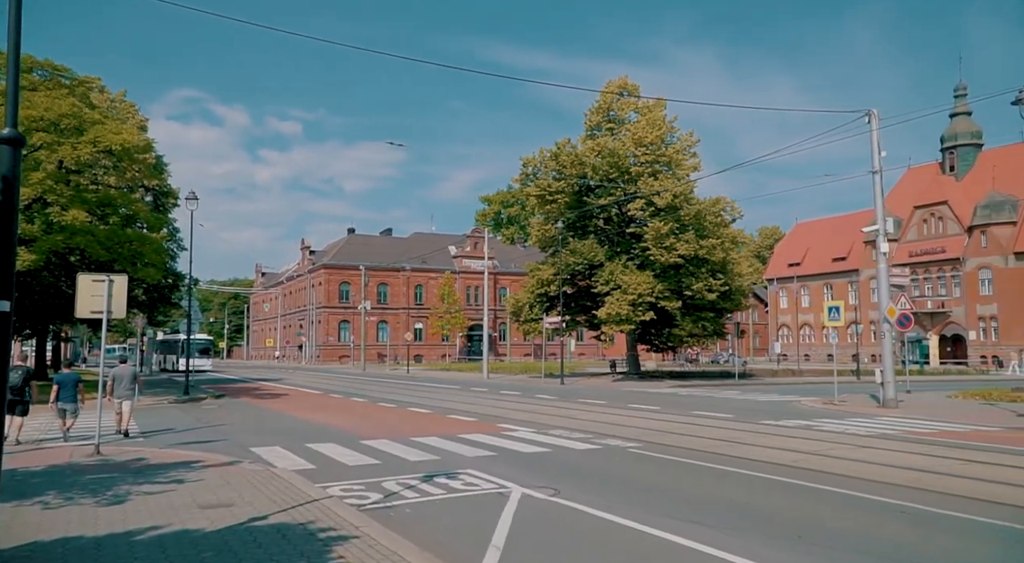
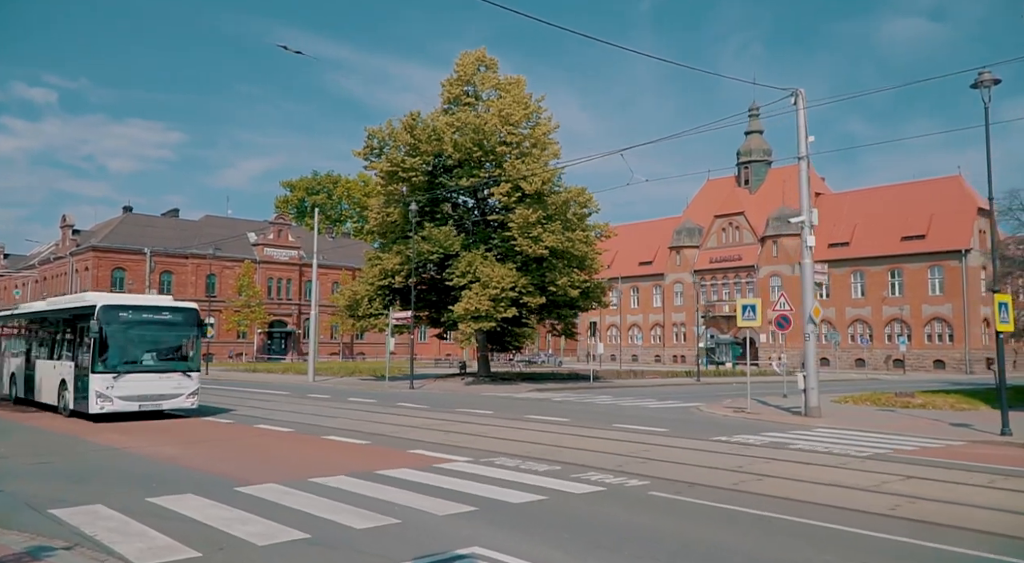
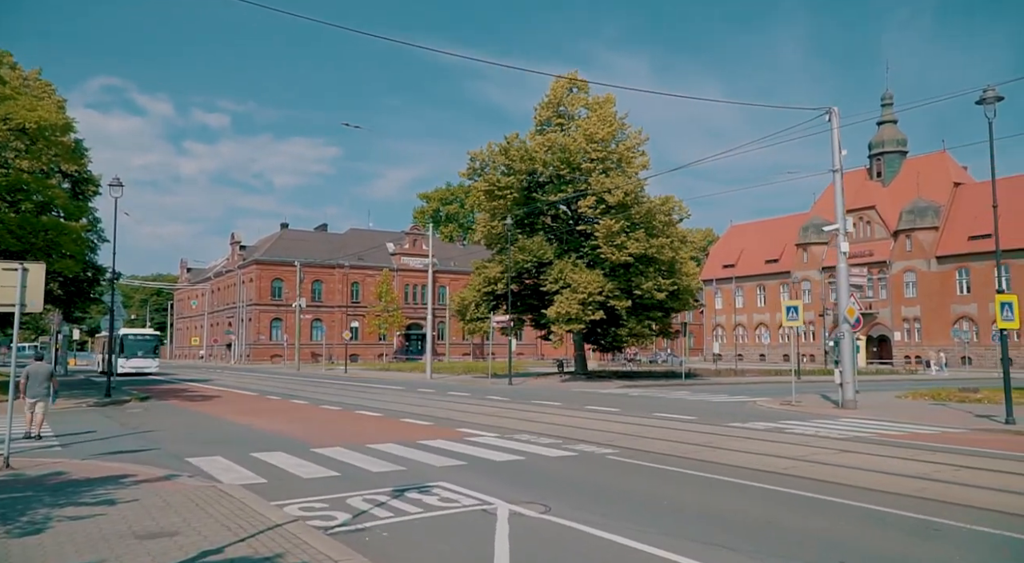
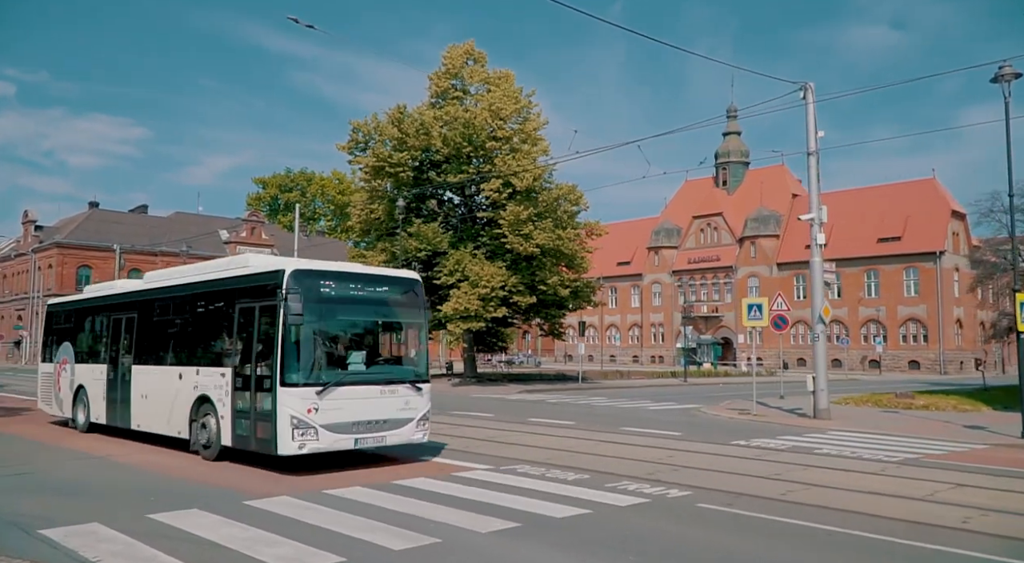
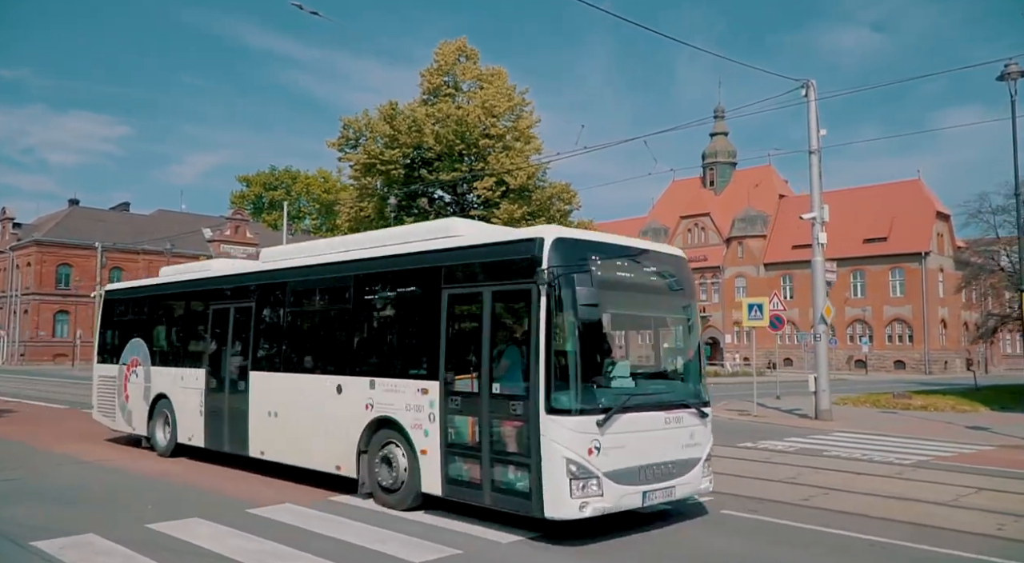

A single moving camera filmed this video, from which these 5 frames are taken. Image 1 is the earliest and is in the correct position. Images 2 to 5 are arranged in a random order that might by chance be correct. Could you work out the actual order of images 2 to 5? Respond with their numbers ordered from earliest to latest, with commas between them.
3, 2, 4, 5
